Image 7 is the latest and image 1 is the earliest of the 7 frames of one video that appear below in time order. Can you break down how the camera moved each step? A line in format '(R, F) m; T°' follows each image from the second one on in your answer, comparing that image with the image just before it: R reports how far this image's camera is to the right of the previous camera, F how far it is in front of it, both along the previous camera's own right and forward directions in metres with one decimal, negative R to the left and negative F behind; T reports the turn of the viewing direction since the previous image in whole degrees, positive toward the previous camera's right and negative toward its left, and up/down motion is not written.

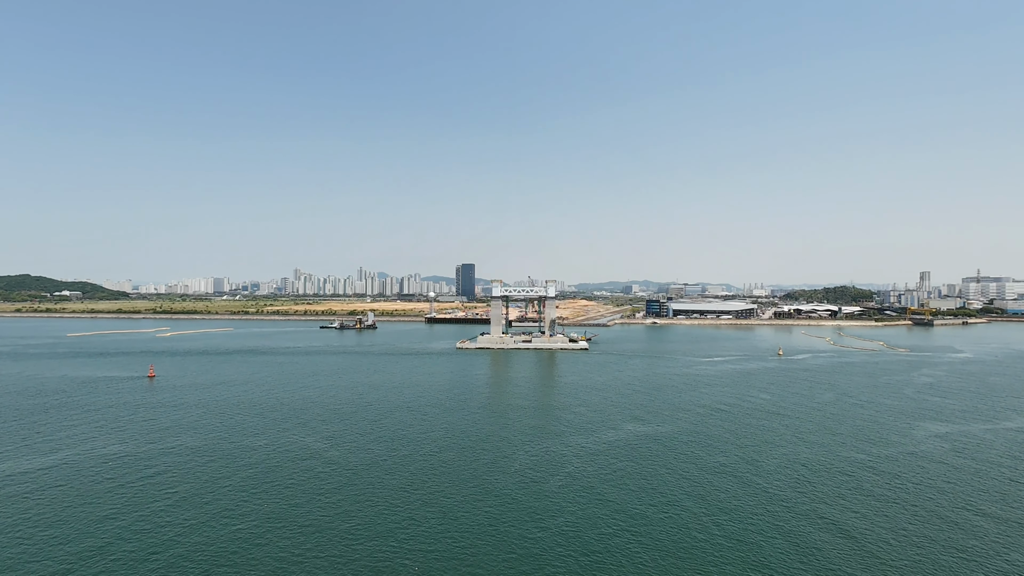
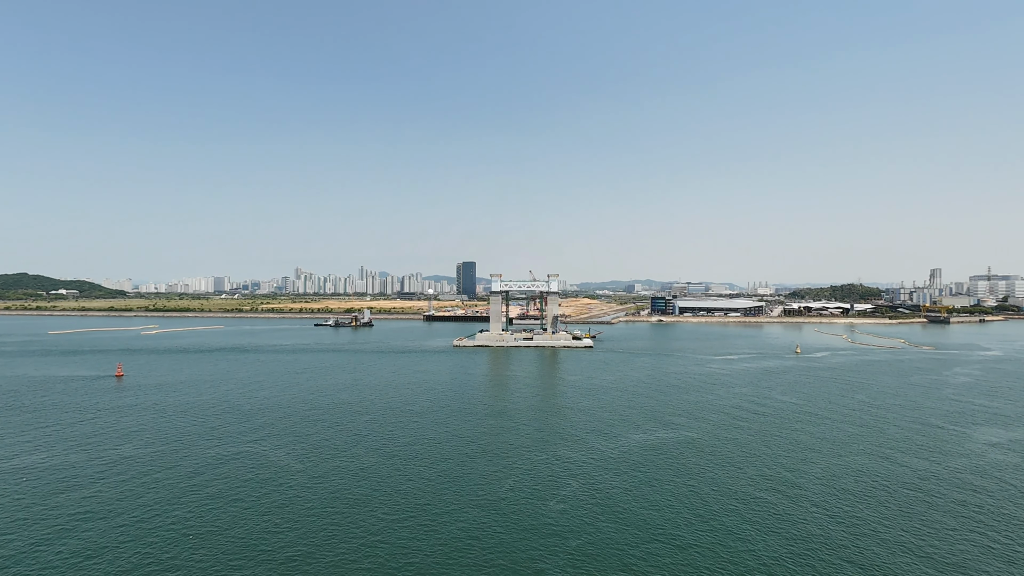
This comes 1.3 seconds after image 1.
(+0.1, +2.0) m; 0°
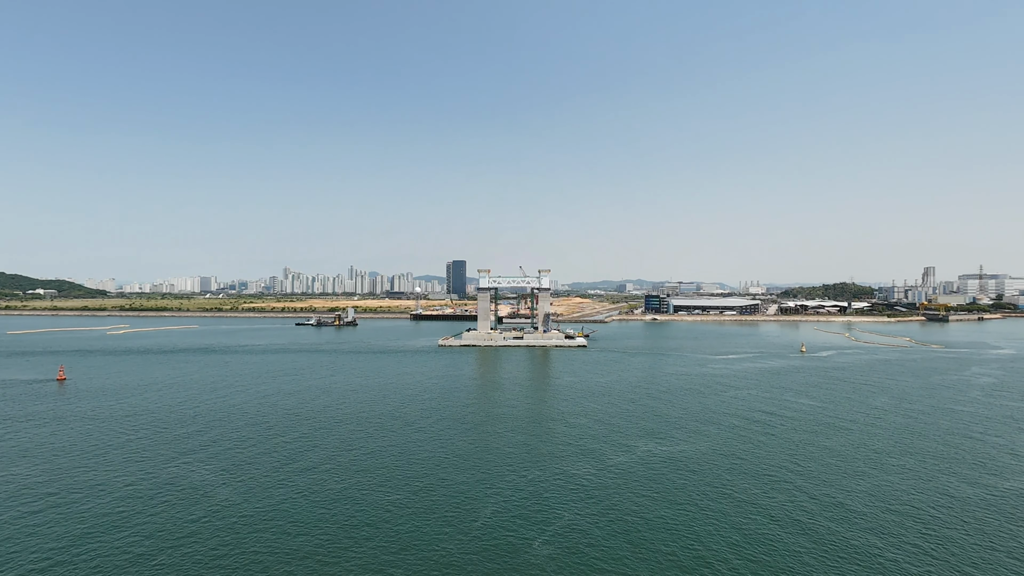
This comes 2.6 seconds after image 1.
(+0.2, +2.0) m; +1°
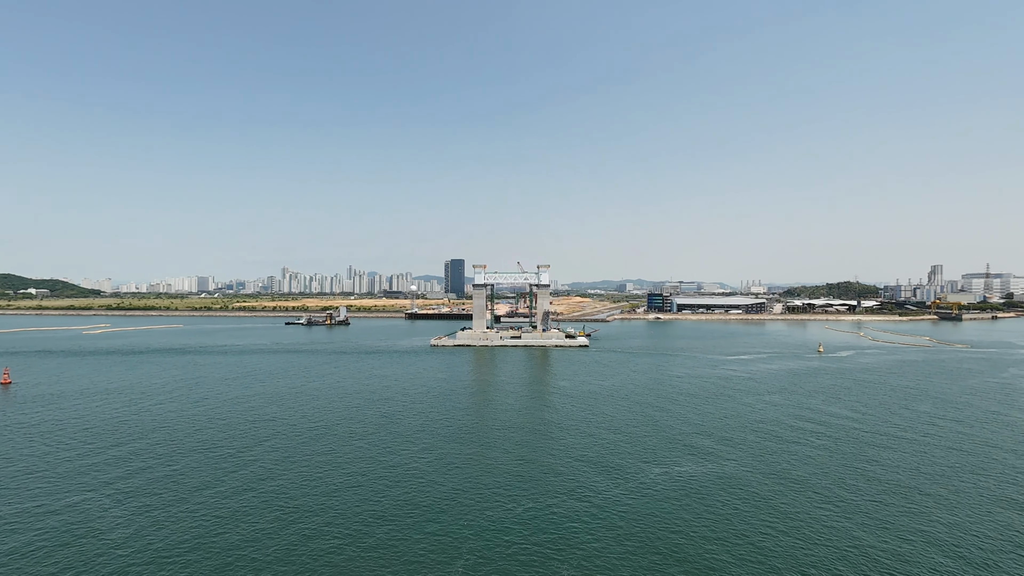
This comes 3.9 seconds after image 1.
(+0.2, +2.0) m; 0°
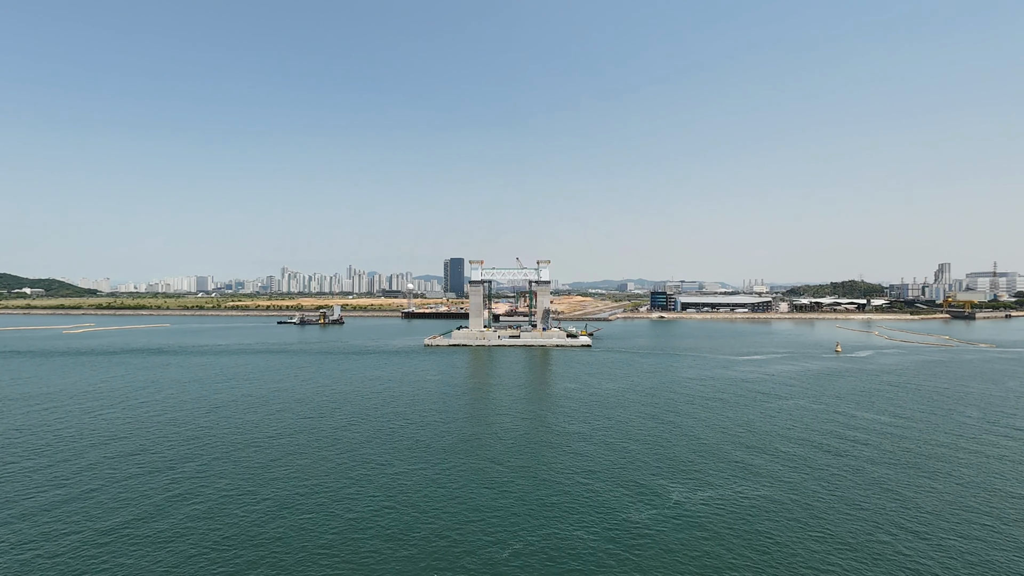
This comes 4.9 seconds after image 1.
(+0.1, +1.7) m; 0°
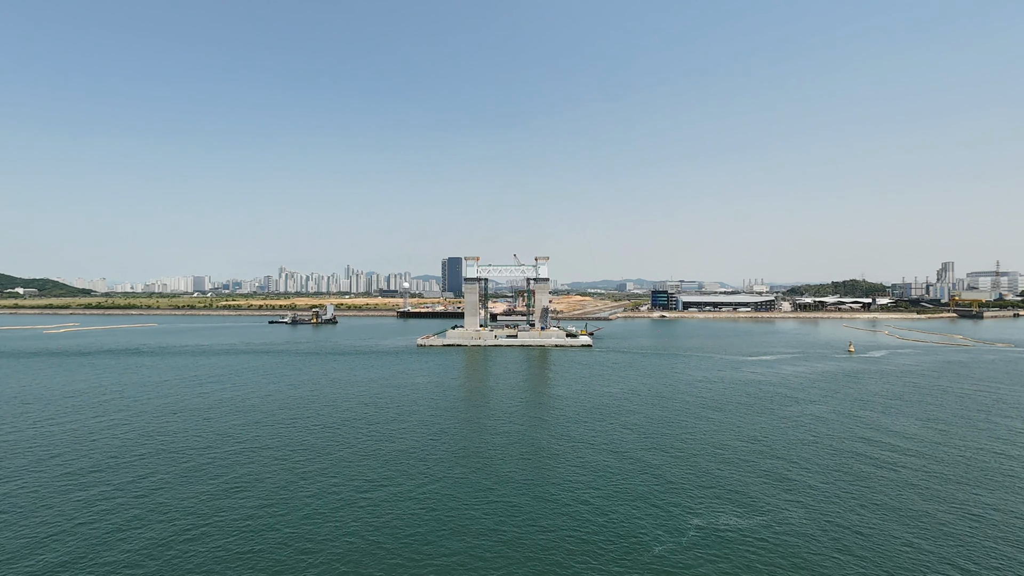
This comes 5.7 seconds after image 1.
(+0.1, +1.3) m; 0°
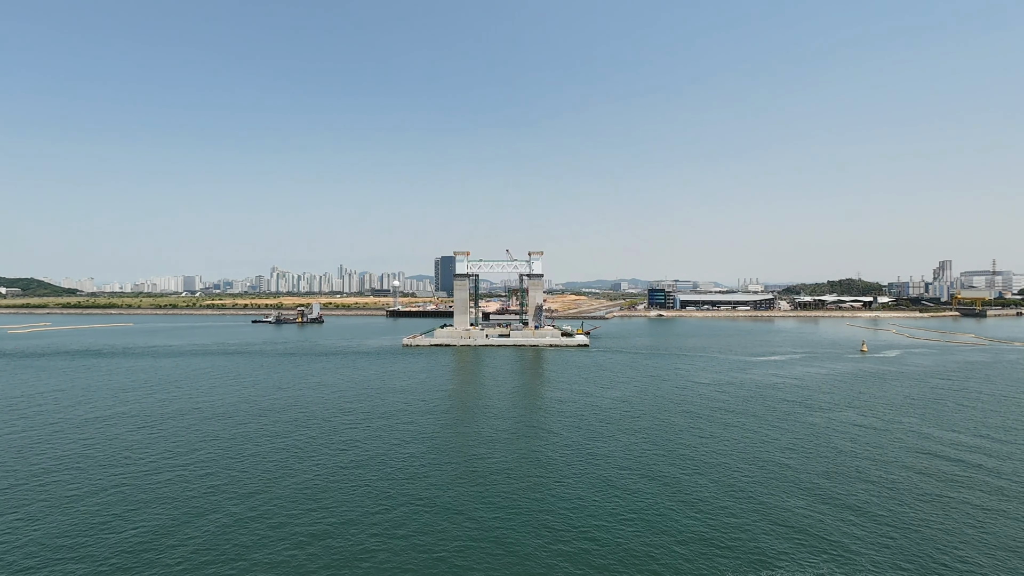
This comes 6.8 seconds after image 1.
(+0.1, +1.7) m; +1°
